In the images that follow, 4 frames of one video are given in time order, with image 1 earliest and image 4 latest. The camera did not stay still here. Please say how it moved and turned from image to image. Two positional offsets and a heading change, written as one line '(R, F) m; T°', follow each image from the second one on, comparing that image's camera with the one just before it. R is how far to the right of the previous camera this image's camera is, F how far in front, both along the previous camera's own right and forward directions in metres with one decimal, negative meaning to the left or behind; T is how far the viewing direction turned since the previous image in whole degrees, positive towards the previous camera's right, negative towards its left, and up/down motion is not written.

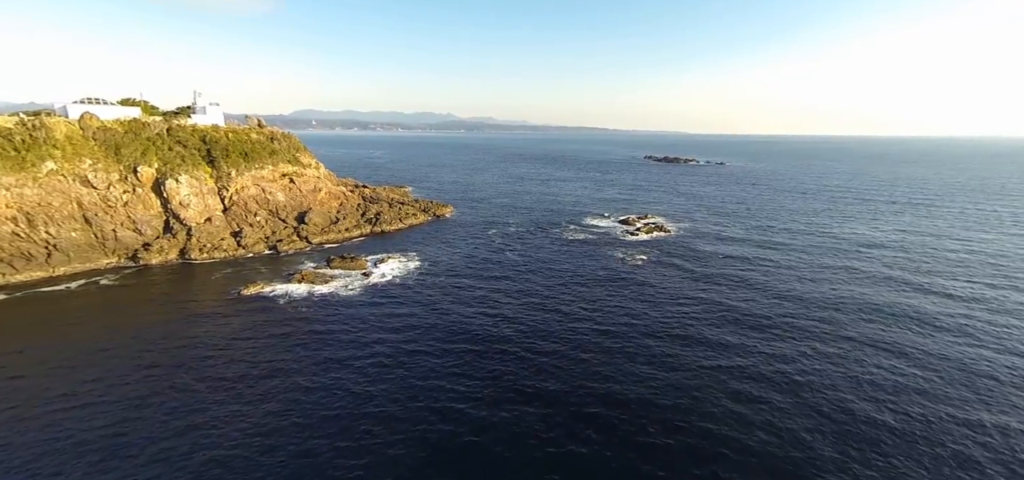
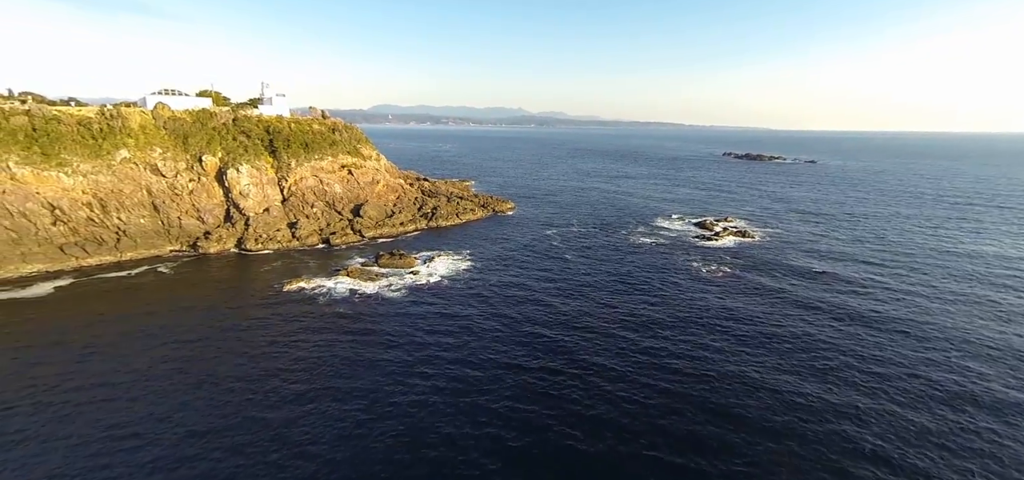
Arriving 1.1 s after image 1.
(+0.7, +4.2) m; -8°
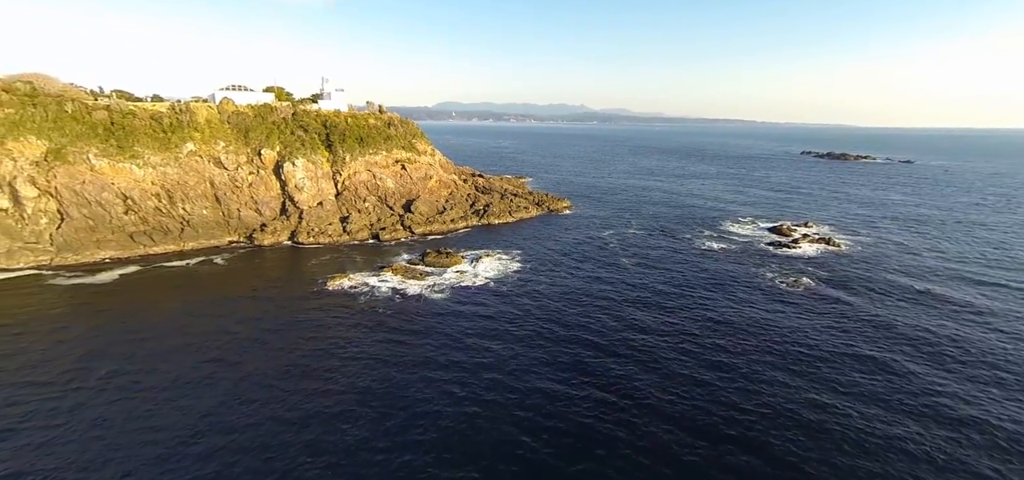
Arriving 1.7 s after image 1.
(+0.6, +2.6) m; -7°
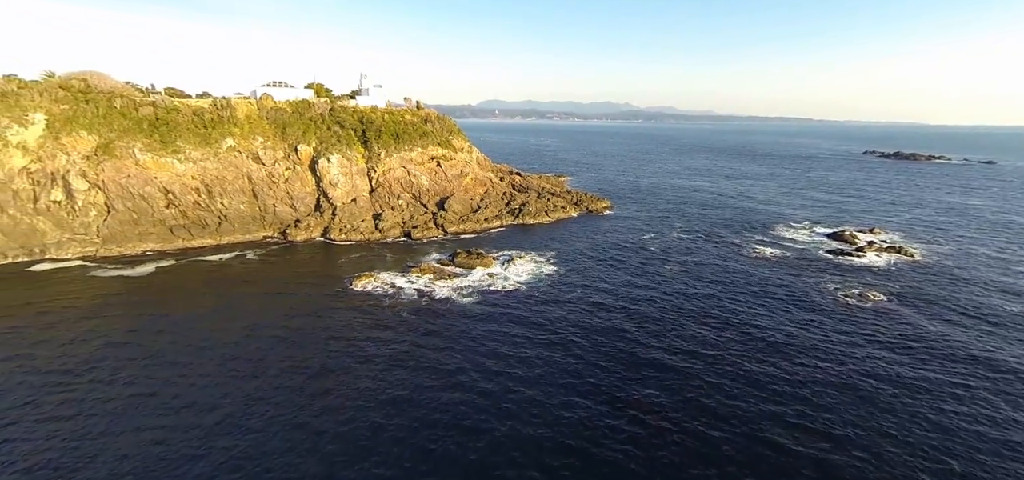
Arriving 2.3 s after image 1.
(+0.6, +2.1) m; -5°
